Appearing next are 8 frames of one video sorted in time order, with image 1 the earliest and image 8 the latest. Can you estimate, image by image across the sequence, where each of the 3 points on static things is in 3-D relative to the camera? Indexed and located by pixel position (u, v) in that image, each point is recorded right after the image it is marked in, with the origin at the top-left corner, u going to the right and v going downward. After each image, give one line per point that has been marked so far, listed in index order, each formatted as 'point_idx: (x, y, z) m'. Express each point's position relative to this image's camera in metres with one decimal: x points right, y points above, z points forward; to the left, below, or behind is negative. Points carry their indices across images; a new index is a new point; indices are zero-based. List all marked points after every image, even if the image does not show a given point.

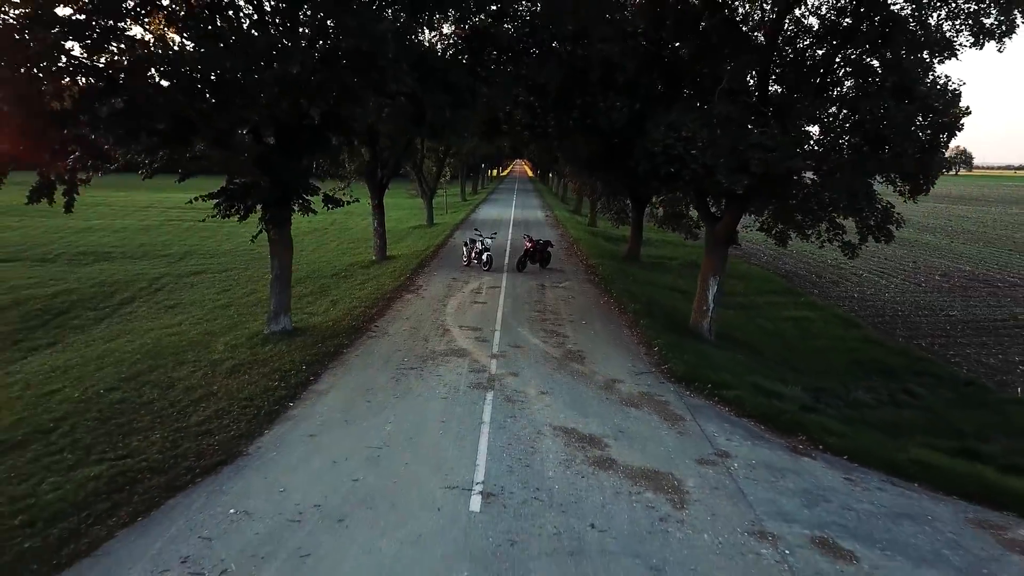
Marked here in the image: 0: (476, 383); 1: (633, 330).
0: (-0.5, -1.4, +8.8) m
1: (+2.3, -1.1, +11.9) m
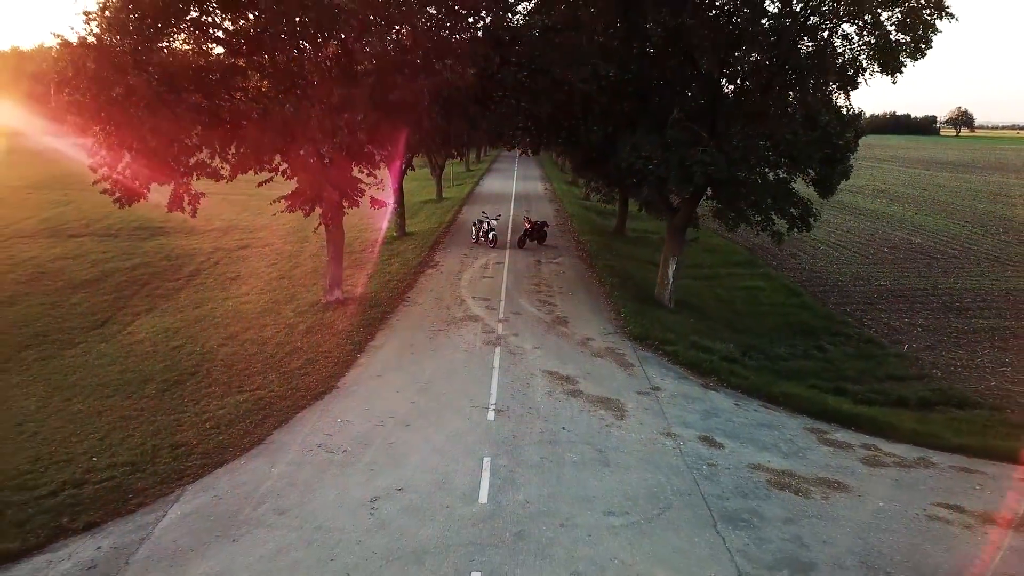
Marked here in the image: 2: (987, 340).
0: (-0.5, -1.1, +12.0) m
1: (+2.3, -0.6, +15.1) m
2: (+11.6, -1.6, +15.8) m
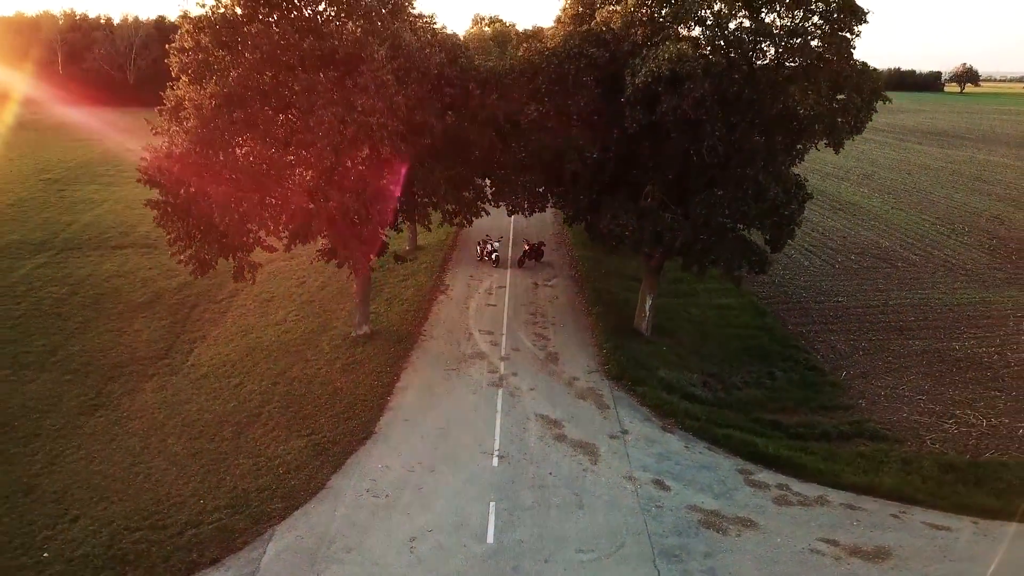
0: (-0.5, -2.3, +14.6) m
1: (+2.3, -1.5, +17.7) m
2: (+11.7, -2.5, +18.4) m
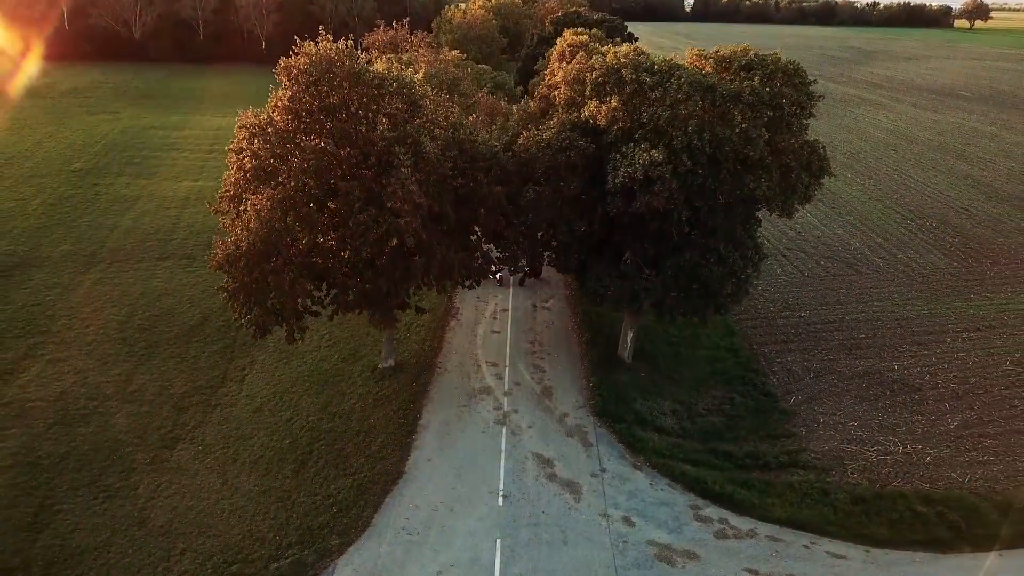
0: (-0.4, -3.8, +17.8) m
1: (+2.4, -2.7, +20.7) m
2: (+11.7, -3.5, +21.5) m
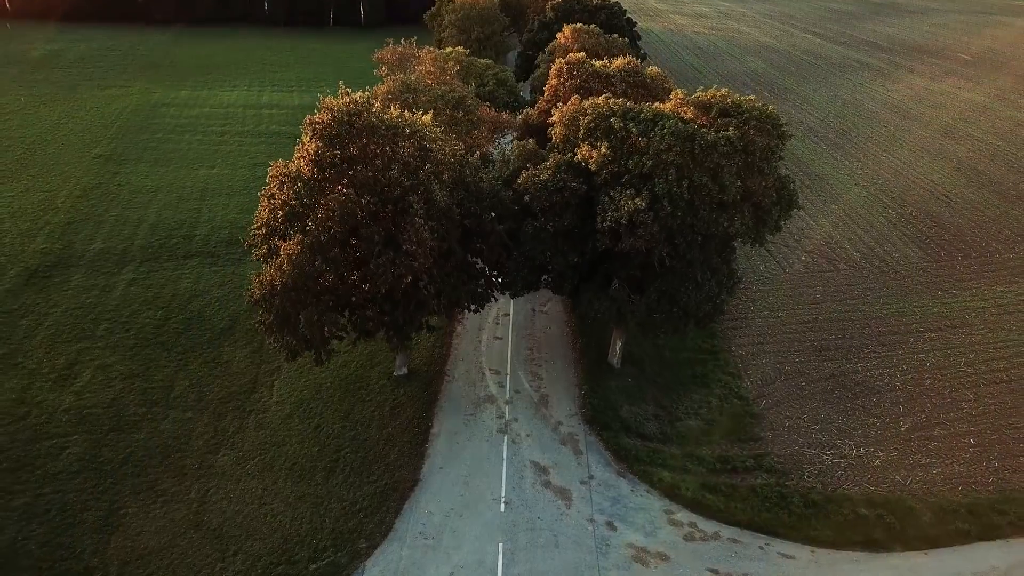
0: (-0.4, -4.6, +20.2) m
1: (+2.4, -3.2, +22.9) m
2: (+11.8, -4.0, +23.7) m
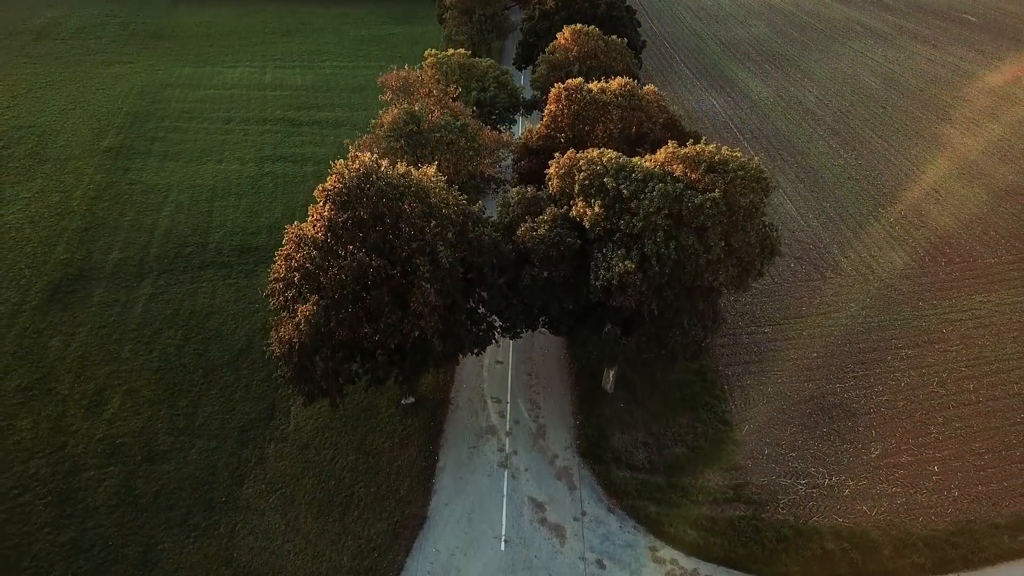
0: (-0.4, -6.2, +21.8) m
1: (+2.4, -4.6, +24.5) m
2: (+11.8, -5.3, +25.2) m
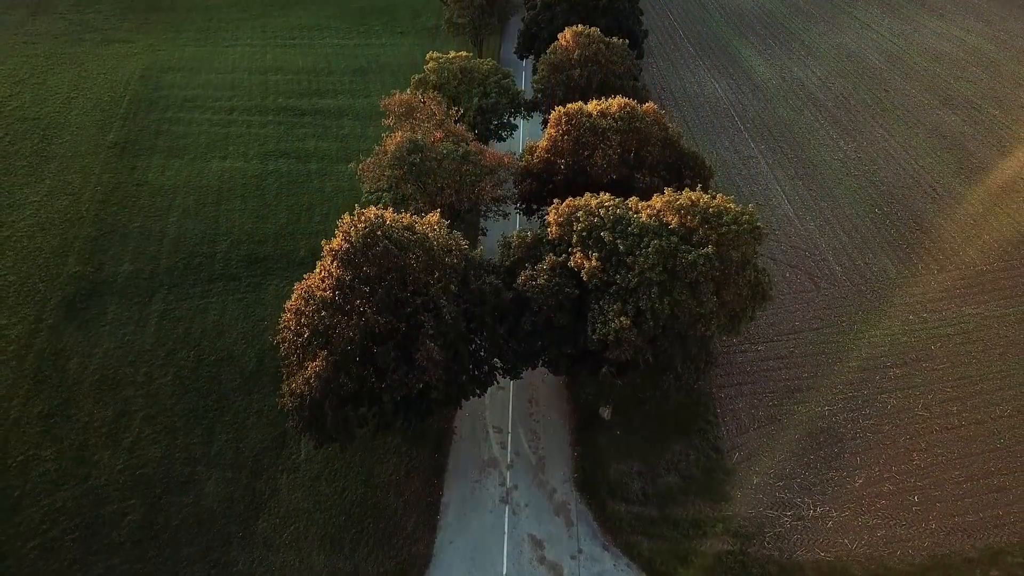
0: (-0.4, -7.8, +23.0) m
1: (+2.5, -6.1, +25.6) m
2: (+11.8, -6.8, +26.3) m
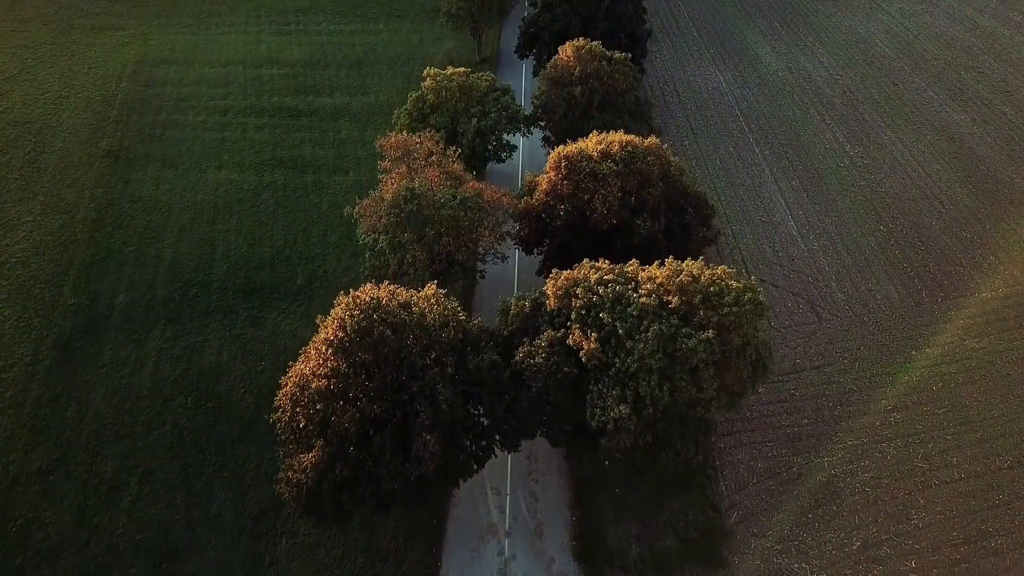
0: (-0.5, -10.5, +23.1) m
1: (+2.4, -8.7, +25.6) m
2: (+11.8, -9.3, +26.3) m
